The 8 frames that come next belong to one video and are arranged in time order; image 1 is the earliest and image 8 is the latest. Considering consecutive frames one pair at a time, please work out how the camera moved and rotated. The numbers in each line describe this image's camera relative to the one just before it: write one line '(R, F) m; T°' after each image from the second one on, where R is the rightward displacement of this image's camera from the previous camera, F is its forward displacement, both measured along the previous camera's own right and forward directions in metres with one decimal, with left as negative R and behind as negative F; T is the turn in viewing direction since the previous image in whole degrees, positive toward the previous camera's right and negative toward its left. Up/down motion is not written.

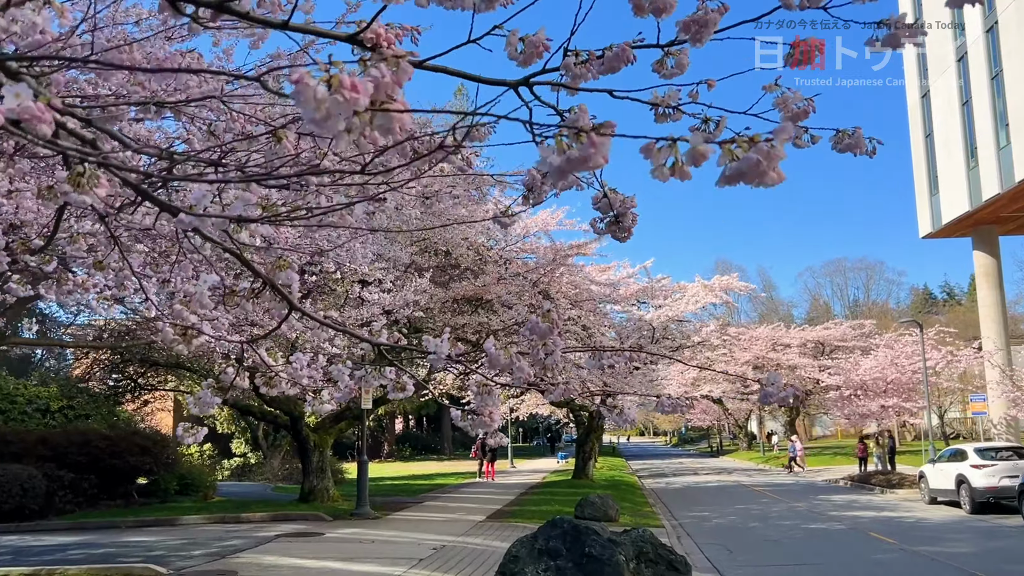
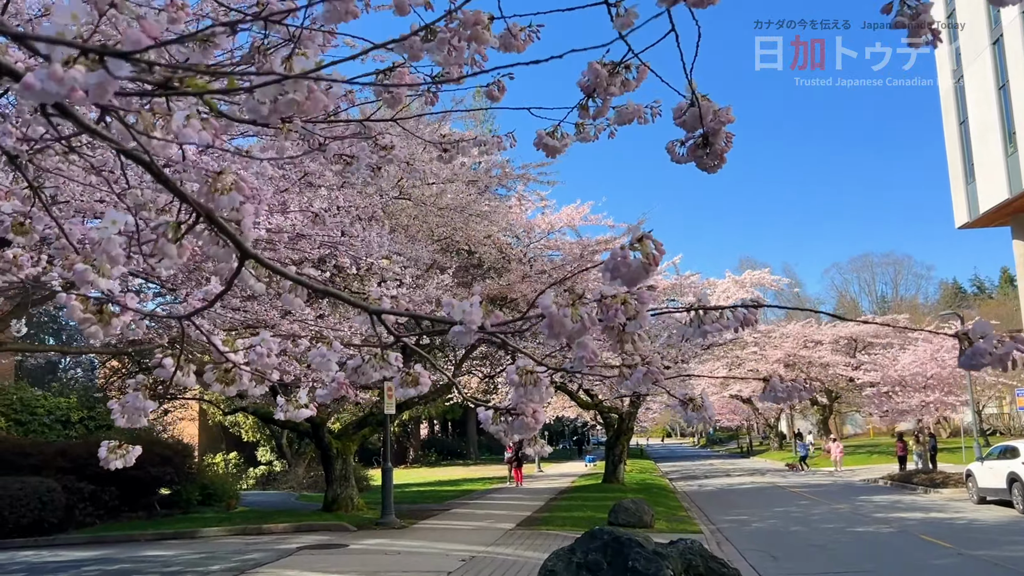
(-0.1, +0.6) m; -2°
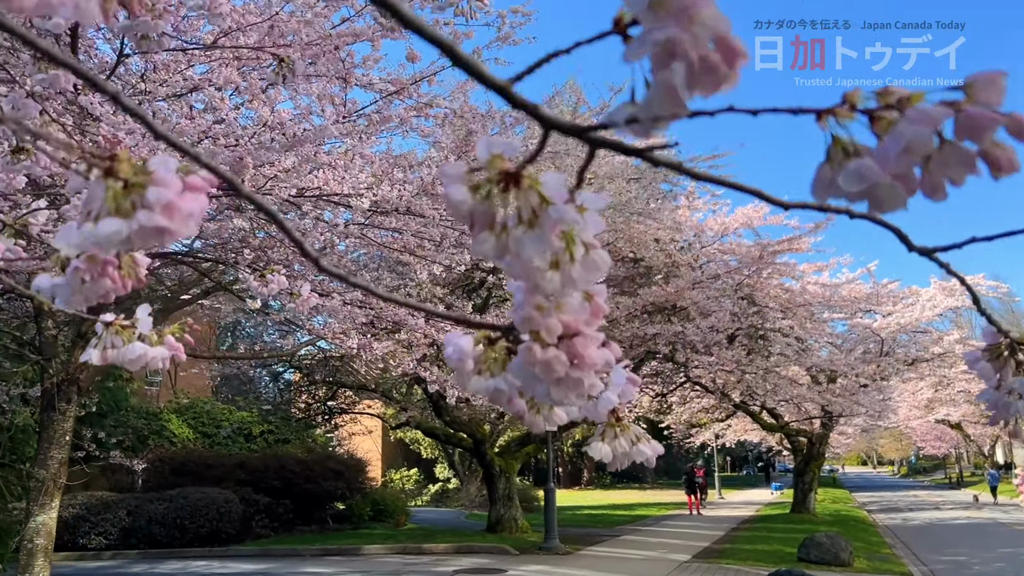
(+0.1, +0.9) m; -12°
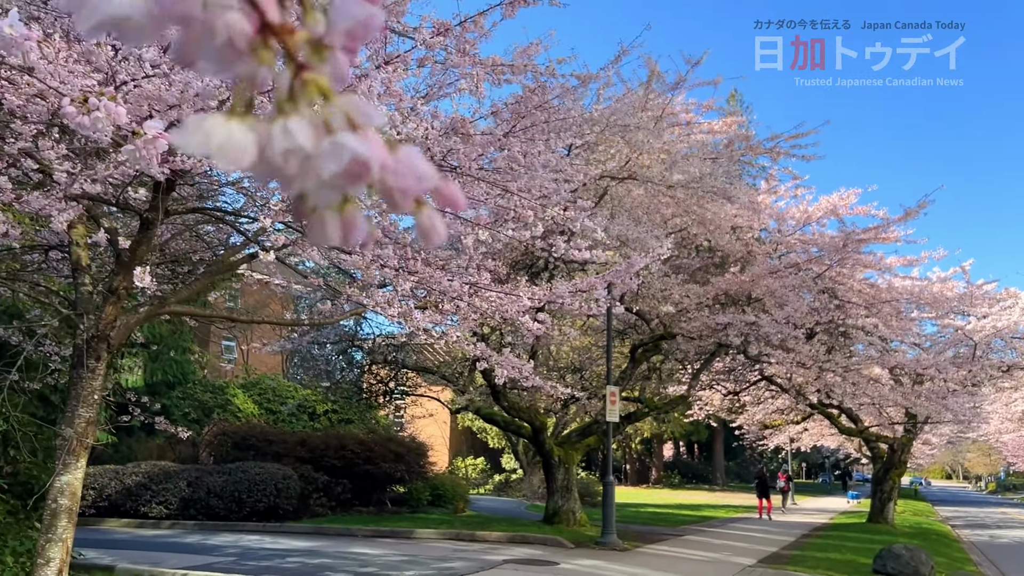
(+0.2, +0.5) m; -5°
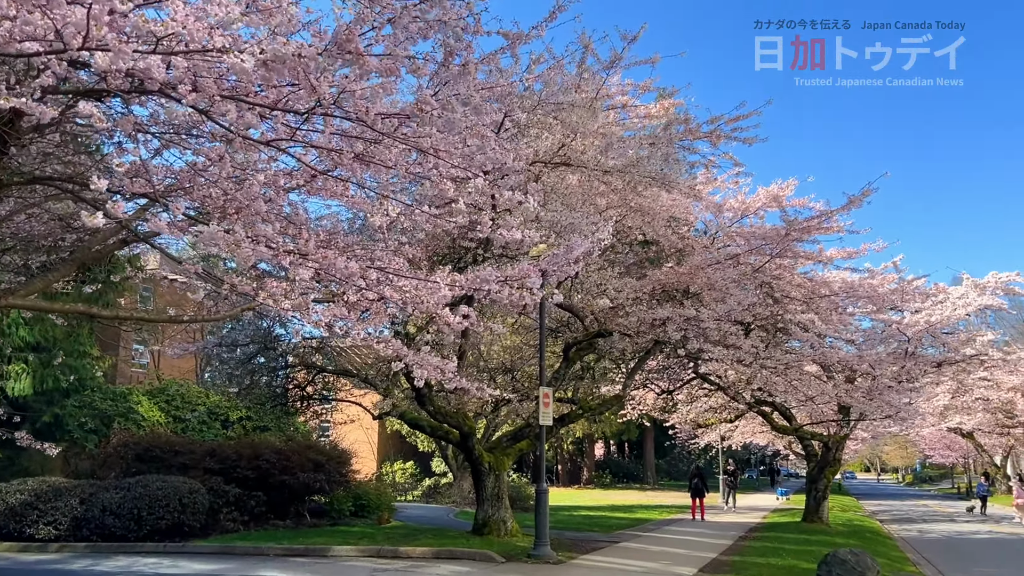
(+0.1, +0.9) m; +5°
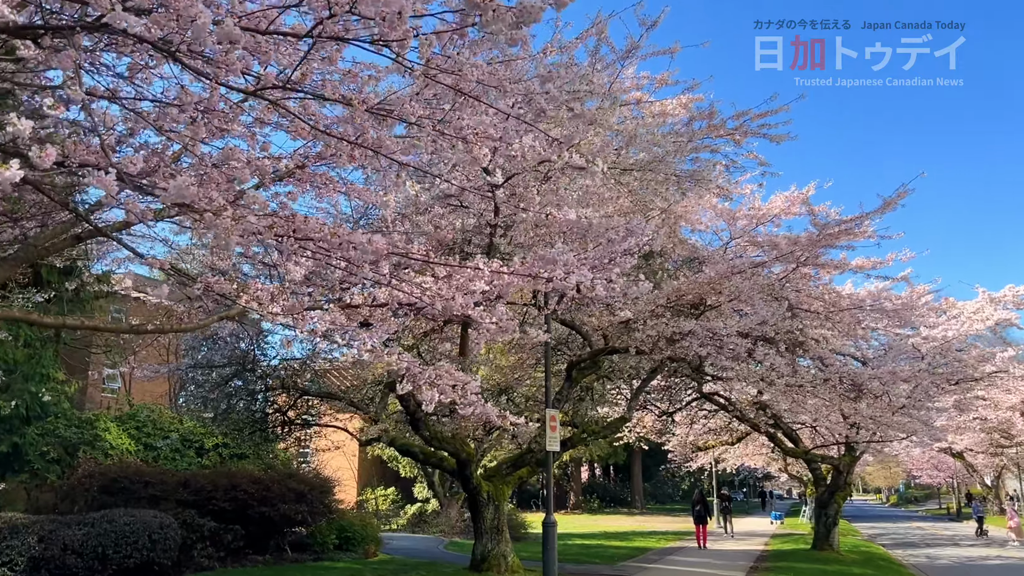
(-0.3, +1.0) m; +1°
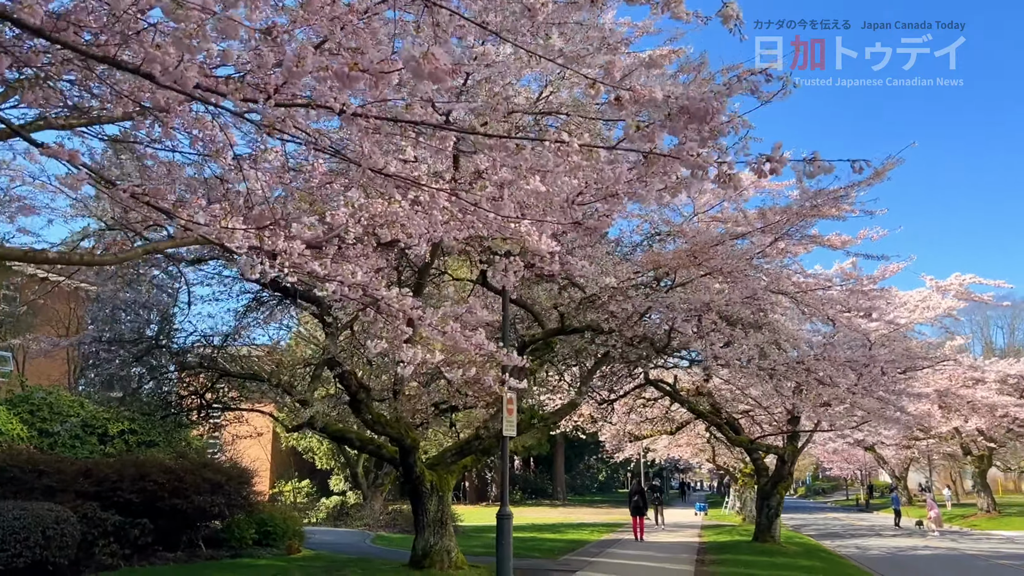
(-0.4, +1.0) m; +6°
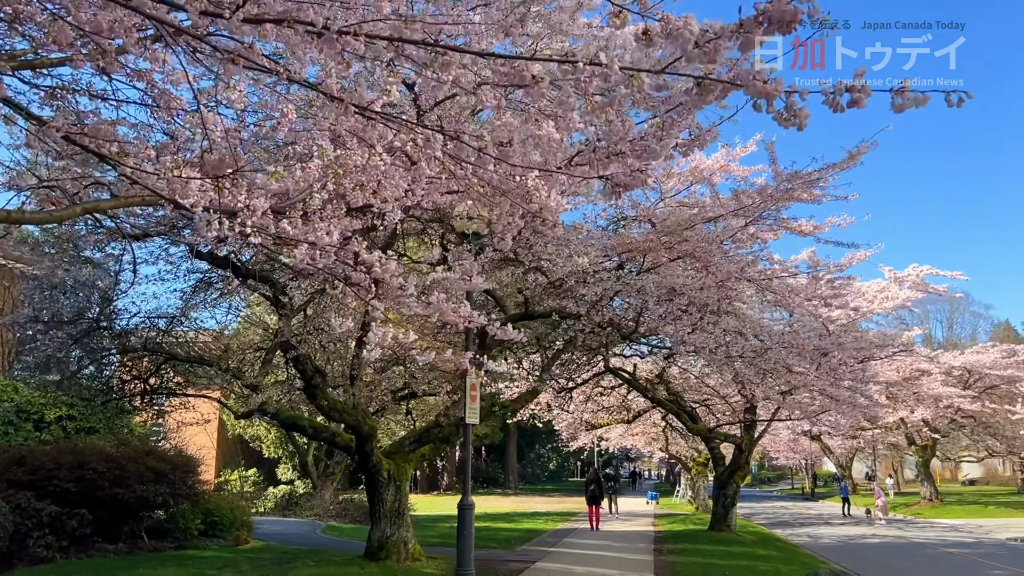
(-0.1, +0.4) m; +3°
